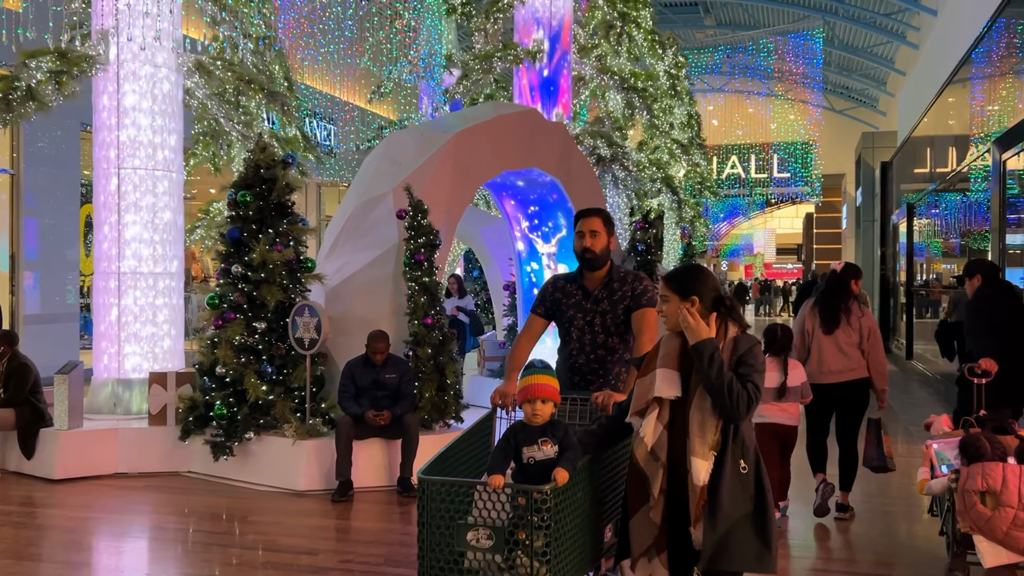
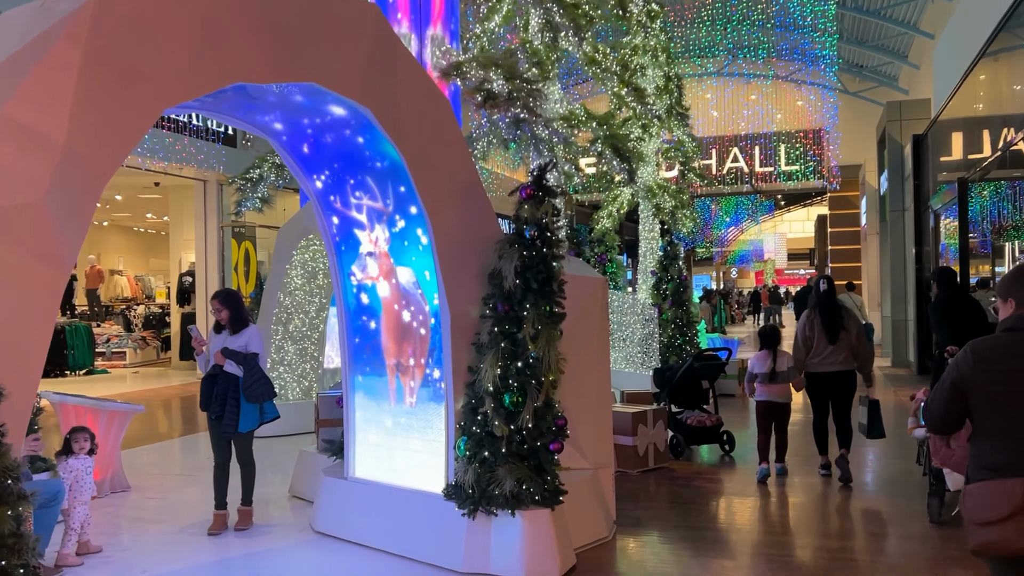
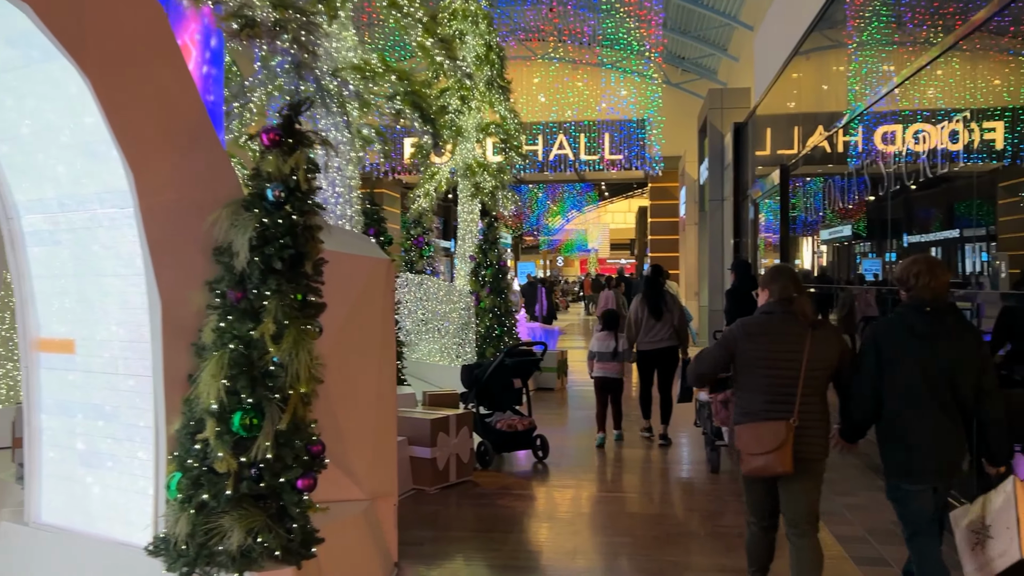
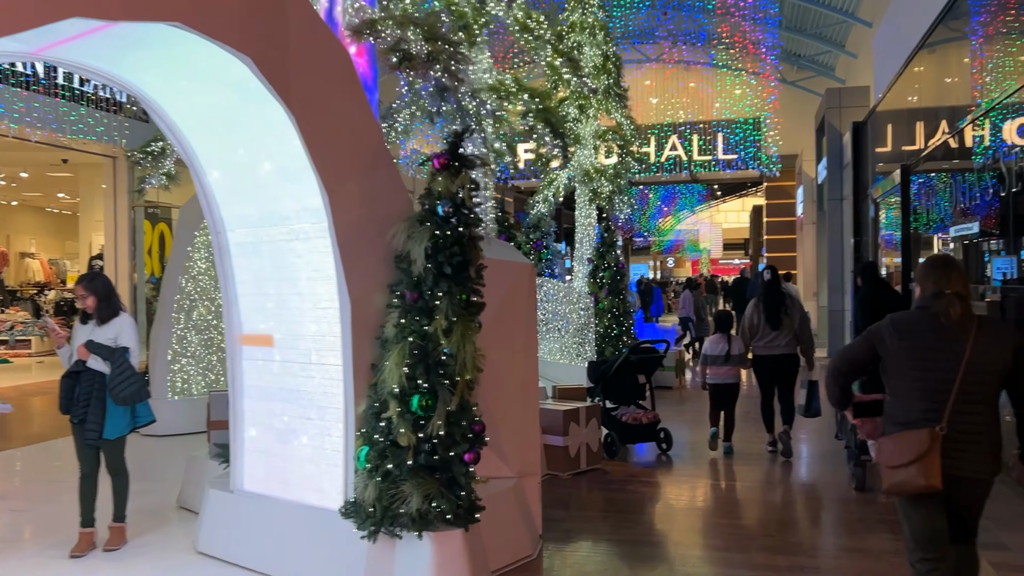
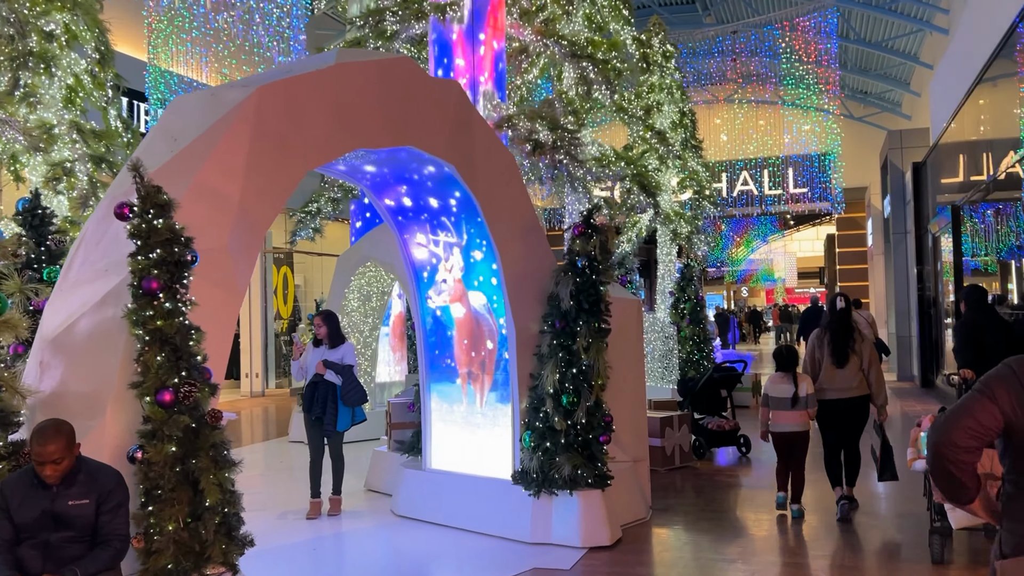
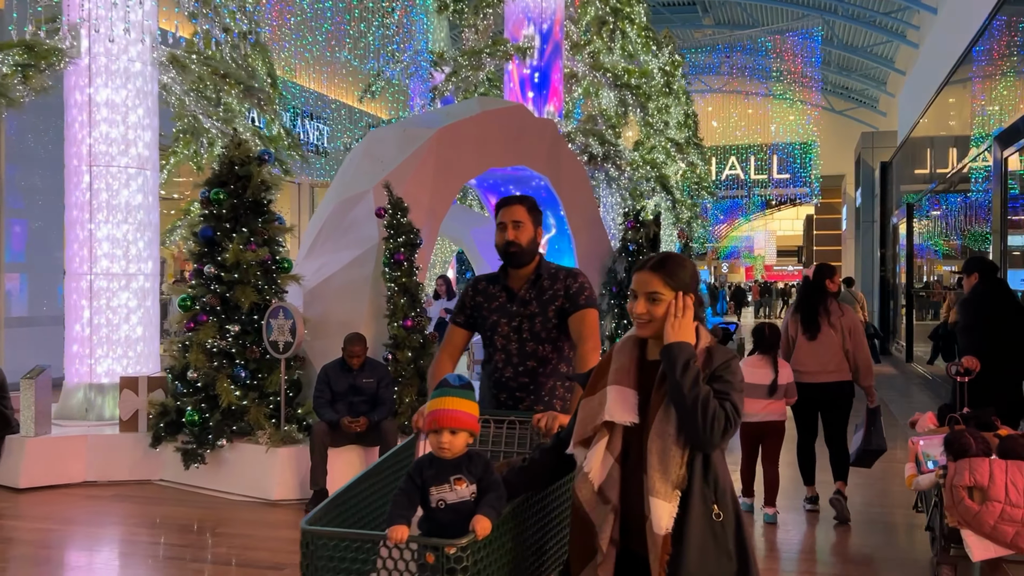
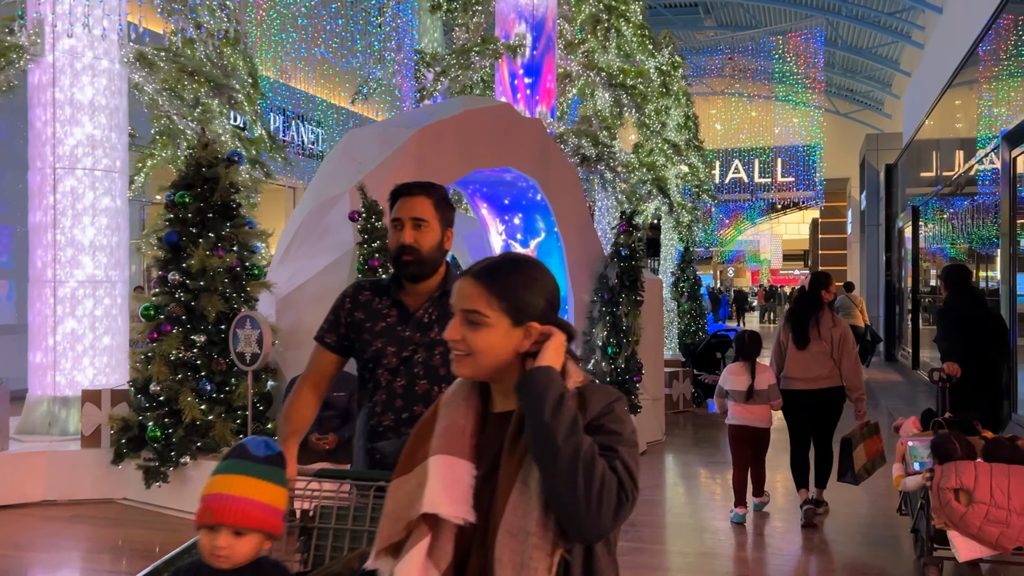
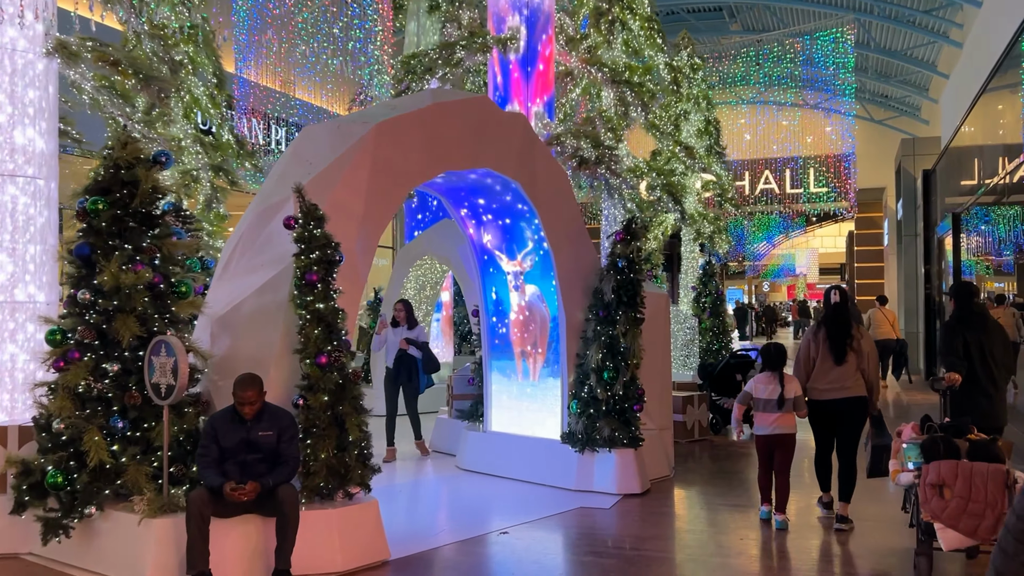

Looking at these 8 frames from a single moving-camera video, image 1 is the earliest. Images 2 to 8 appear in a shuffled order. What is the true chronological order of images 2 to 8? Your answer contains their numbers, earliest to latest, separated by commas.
6, 7, 8, 5, 2, 4, 3
